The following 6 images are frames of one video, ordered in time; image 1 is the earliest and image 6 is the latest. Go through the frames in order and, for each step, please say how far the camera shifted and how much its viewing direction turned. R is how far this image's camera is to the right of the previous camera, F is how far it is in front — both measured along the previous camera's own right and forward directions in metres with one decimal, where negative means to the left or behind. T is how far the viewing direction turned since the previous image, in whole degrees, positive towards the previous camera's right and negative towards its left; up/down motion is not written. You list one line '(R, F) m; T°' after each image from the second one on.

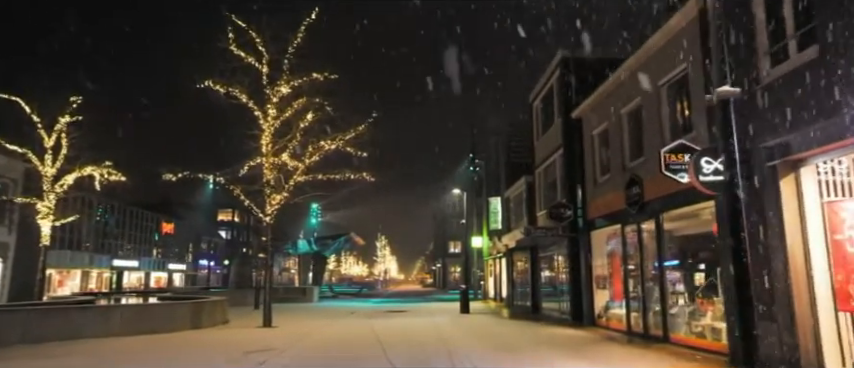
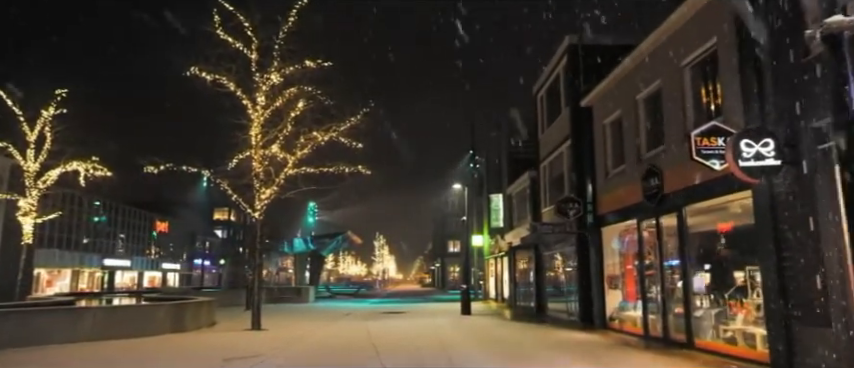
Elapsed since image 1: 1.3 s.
(0.0, +1.0) m; 0°
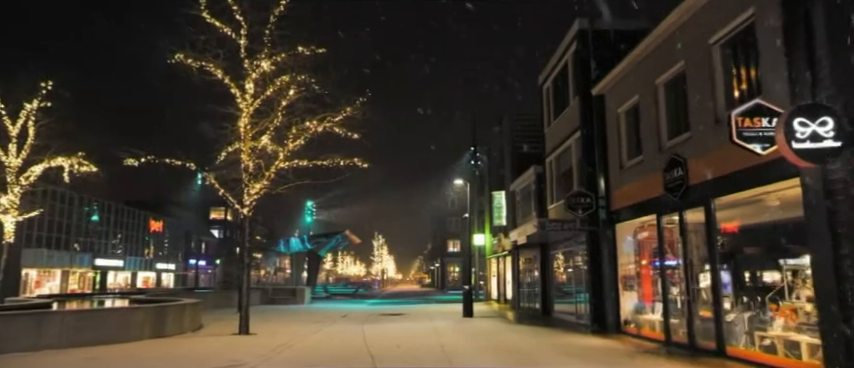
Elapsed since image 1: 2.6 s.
(0.0, +1.0) m; 0°
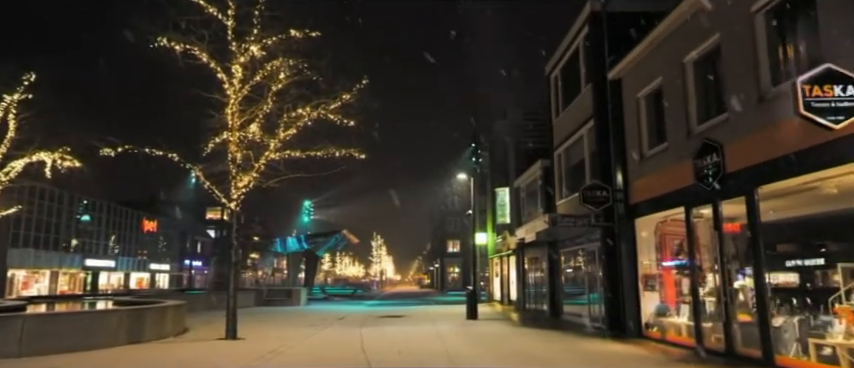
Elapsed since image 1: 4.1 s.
(-0.1, +1.1) m; 0°
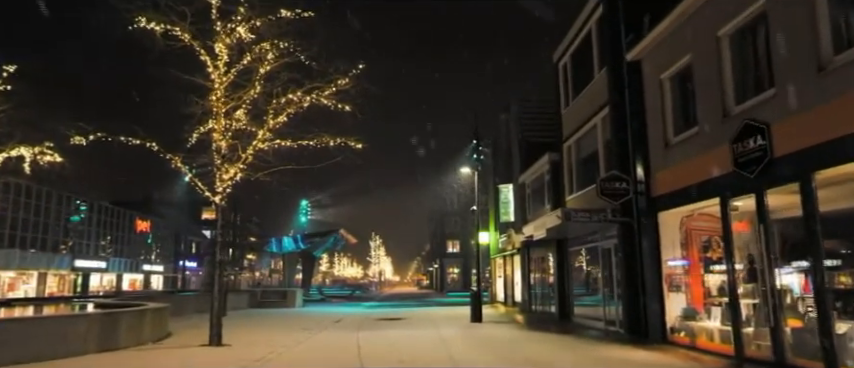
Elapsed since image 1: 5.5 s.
(-0.1, +1.1) m; 0°
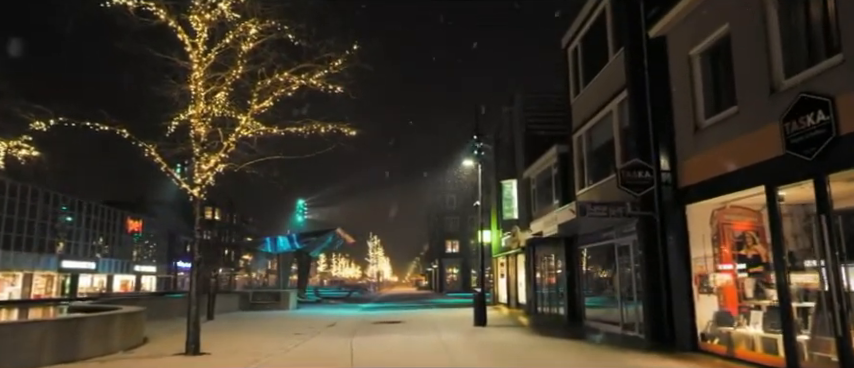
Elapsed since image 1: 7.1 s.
(0.0, +1.2) m; 0°
